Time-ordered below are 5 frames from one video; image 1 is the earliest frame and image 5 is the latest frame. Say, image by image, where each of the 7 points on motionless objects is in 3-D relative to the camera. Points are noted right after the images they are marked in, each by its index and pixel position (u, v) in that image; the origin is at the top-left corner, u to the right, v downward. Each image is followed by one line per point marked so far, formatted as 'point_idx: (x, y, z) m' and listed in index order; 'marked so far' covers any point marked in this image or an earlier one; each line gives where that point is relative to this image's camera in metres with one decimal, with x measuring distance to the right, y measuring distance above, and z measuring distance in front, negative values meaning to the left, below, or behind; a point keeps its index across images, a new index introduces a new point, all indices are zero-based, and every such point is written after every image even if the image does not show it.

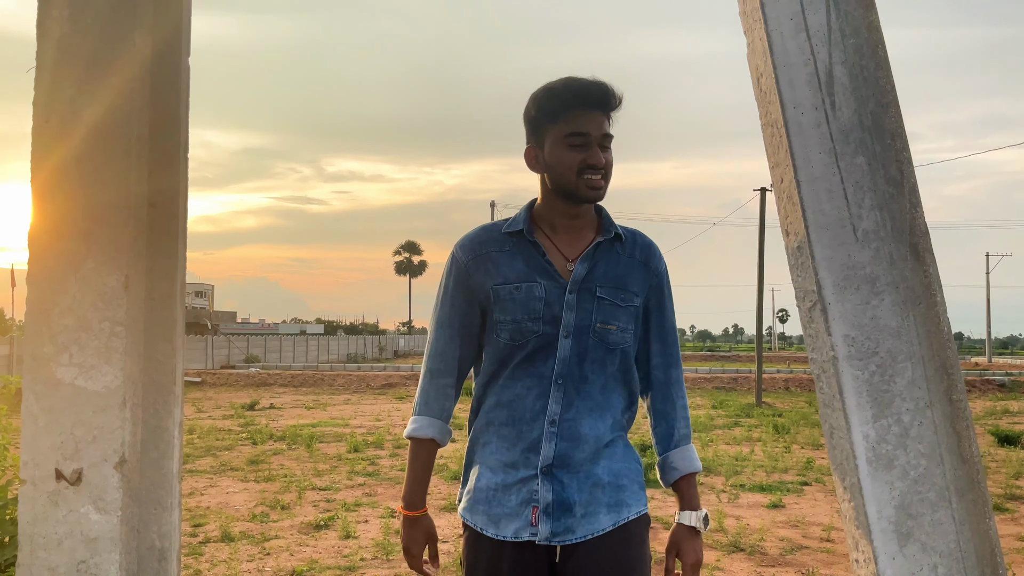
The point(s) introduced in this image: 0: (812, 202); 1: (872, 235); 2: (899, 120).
0: (+0.5, +0.2, +1.5) m
1: (+0.6, +0.1, +1.5) m
2: (+0.7, +0.3, +1.6) m
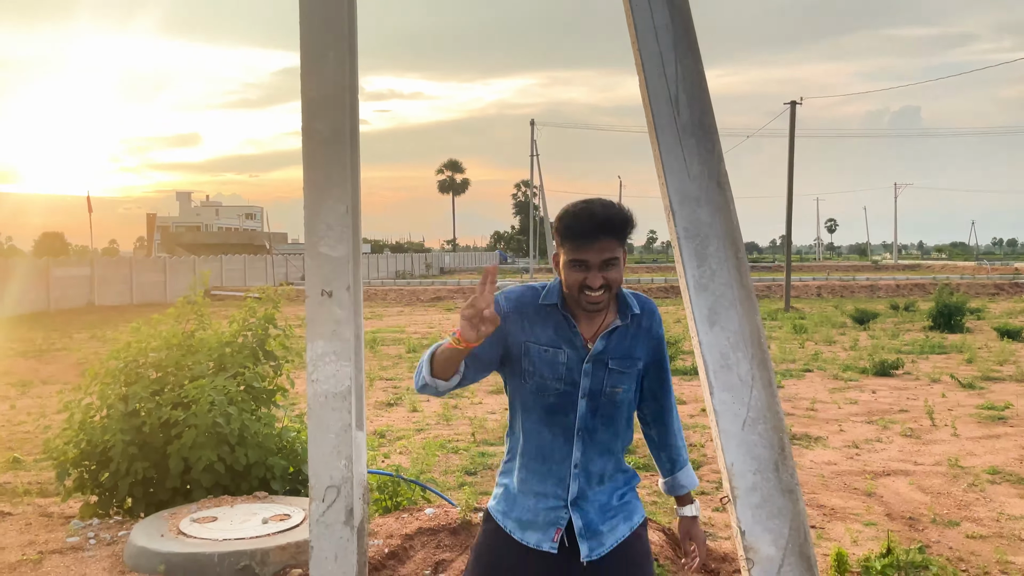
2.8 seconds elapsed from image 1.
0: (+0.5, +0.4, +3.1) m
1: (+0.6, +0.4, +3.1) m
2: (+0.7, +0.6, +3.1) m
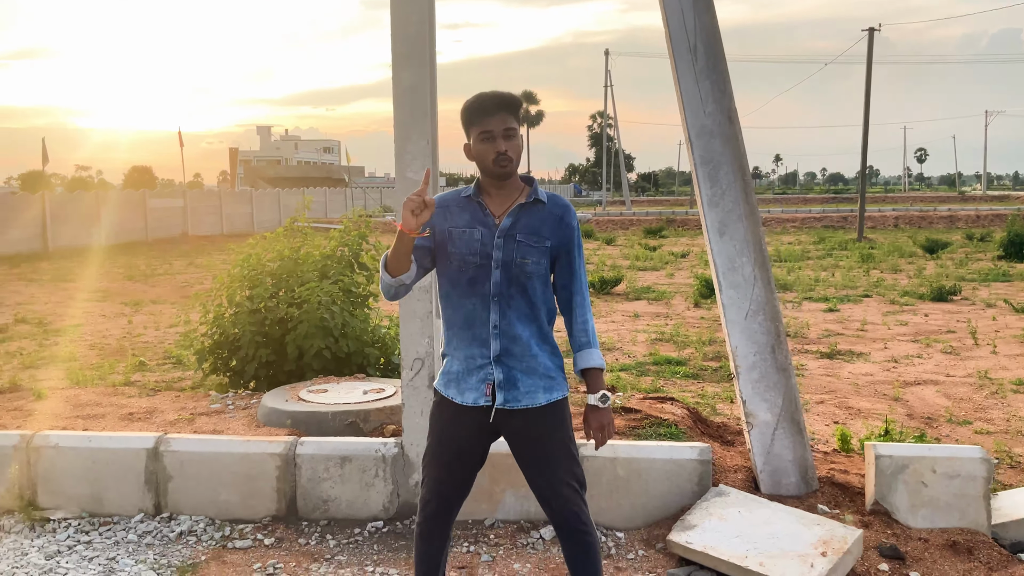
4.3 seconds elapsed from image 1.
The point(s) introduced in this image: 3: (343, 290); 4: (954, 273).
0: (+0.7, +0.8, +3.8) m
1: (+0.8, +0.7, +3.8) m
2: (+0.9, +0.9, +3.8) m
3: (-1.0, 0.0, +5.3) m
4: (+8.0, +0.3, +16.5) m
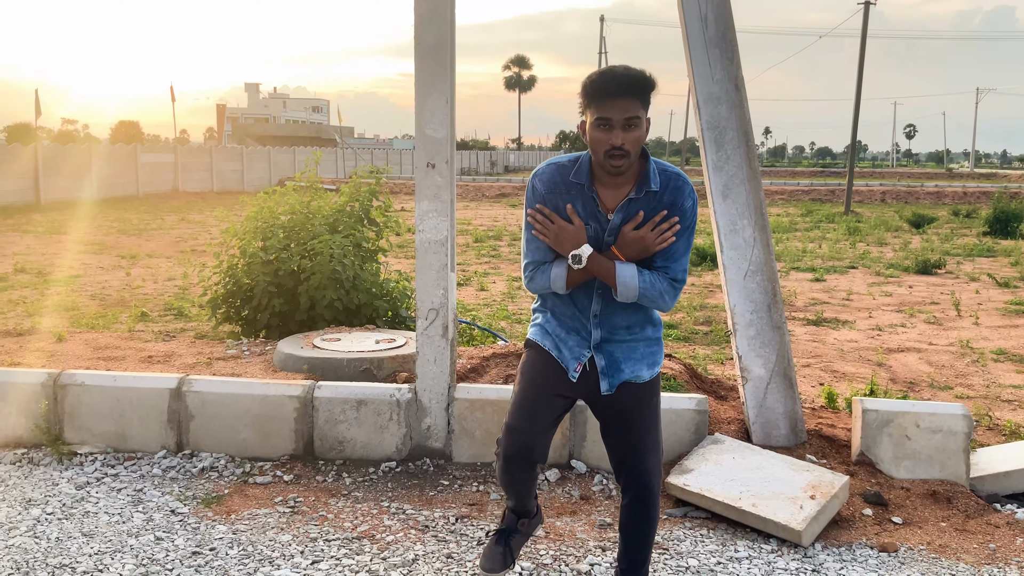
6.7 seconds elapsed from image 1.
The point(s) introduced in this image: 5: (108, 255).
0: (+0.8, +1.0, +4.0) m
1: (+0.9, +0.9, +4.0) m
2: (+1.0, +1.1, +4.0) m
3: (-0.9, +0.3, +5.4) m
4: (+7.8, +0.7, +16.8) m
5: (-6.3, +0.5, +14.4) m
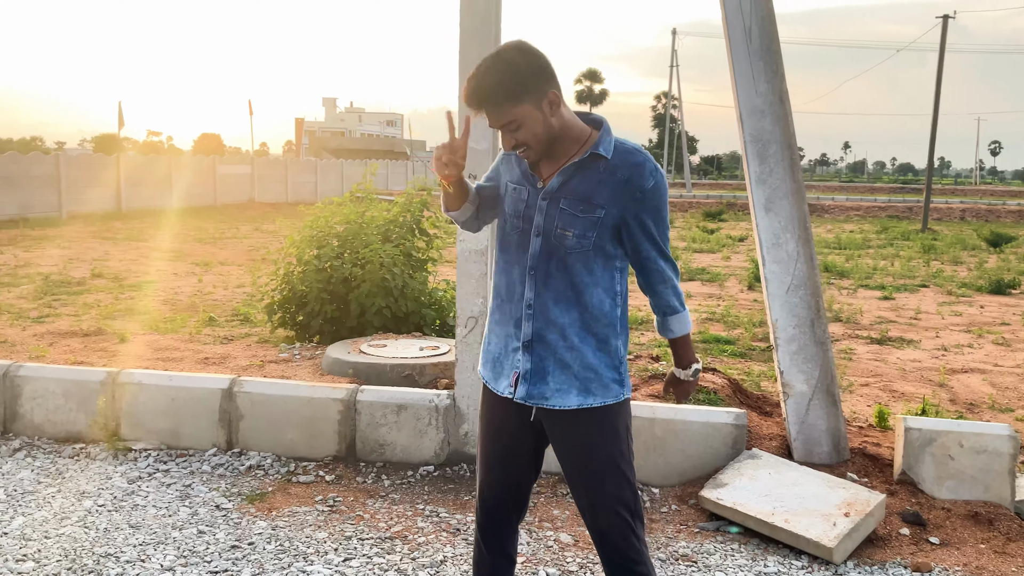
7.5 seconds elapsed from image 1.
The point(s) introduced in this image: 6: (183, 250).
0: (+1.0, +0.9, +4.0) m
1: (+1.1, +0.8, +4.0) m
2: (+1.1, +1.0, +4.0) m
3: (-0.7, +0.2, +5.5) m
4: (+8.9, +0.4, +16.3) m
5: (-5.3, +0.4, +14.9) m
6: (-6.0, +0.7, +16.8) m
